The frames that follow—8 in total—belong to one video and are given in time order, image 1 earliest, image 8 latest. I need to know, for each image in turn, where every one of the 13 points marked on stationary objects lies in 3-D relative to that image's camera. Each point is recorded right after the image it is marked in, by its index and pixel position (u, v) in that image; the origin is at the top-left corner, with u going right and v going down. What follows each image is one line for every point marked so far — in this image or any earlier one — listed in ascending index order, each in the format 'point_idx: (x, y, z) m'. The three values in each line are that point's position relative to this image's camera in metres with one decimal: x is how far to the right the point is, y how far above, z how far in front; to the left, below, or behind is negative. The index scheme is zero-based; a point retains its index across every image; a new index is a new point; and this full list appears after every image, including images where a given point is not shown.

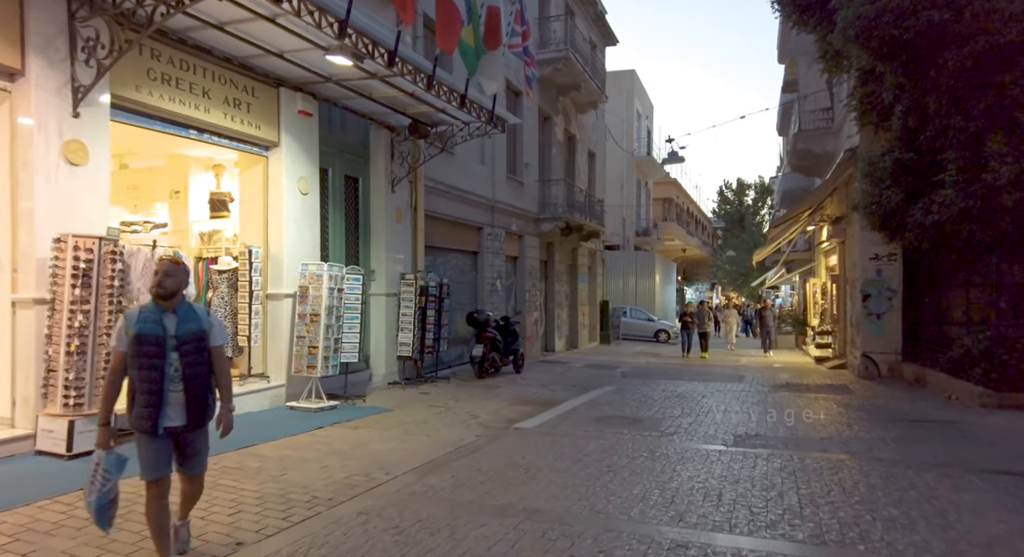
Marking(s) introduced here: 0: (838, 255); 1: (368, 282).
0: (+8.5, +0.6, +18.1) m
1: (-2.4, -0.1, +11.3) m
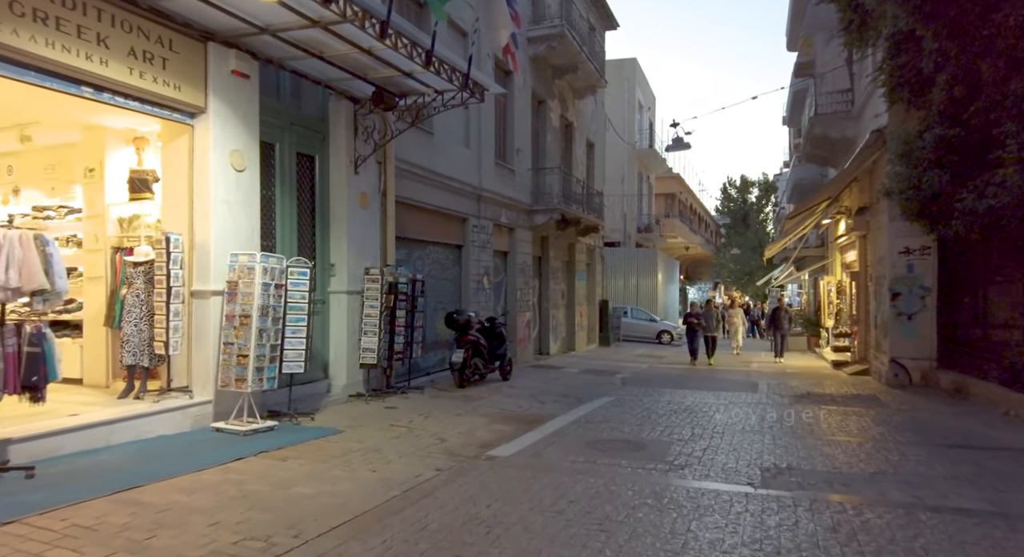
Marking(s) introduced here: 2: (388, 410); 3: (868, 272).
0: (+8.3, +0.7, +16.5) m
1: (-2.6, 0.0, +9.8) m
2: (-1.6, -1.7, +9.0) m
3: (+8.1, +0.1, +15.6) m
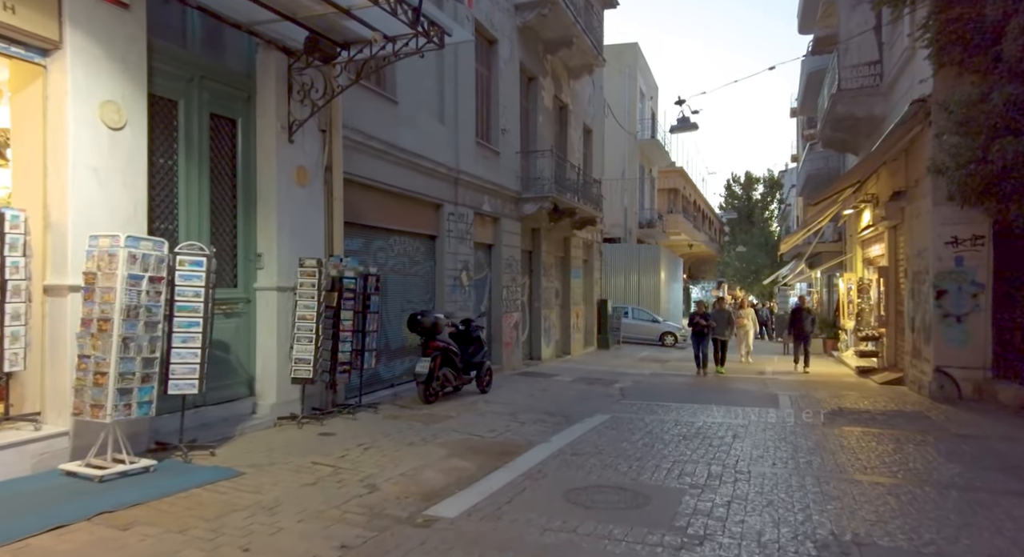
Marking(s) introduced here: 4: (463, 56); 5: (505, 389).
0: (+8.0, +0.8, +14.6) m
1: (-3.0, +0.1, +7.9) m
2: (-2.0, -1.6, +7.1) m
3: (+7.7, +0.2, +13.7) m
4: (-0.9, +4.0, +12.6) m
5: (-0.1, -1.9, +11.7) m
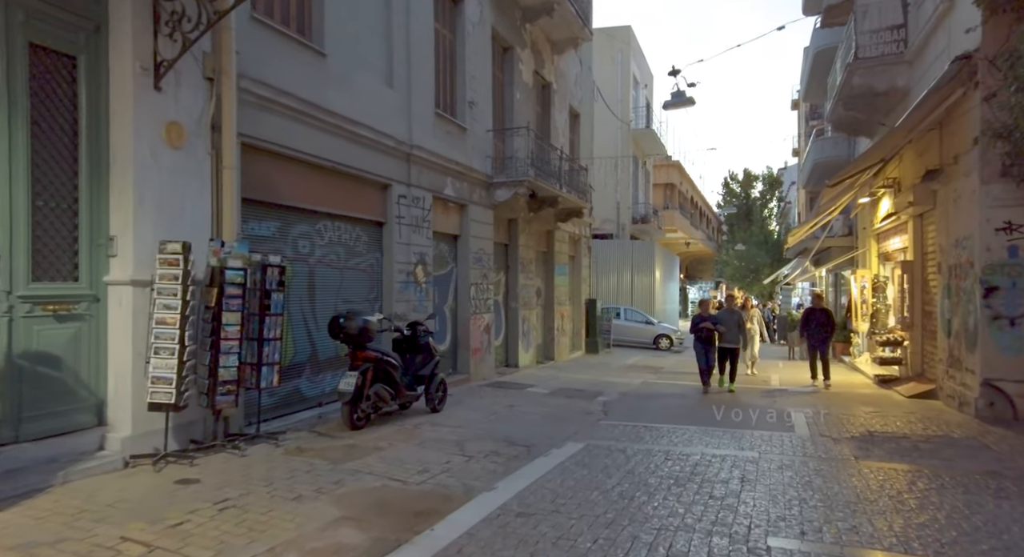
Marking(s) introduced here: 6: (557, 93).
0: (+7.4, +0.8, +12.7) m
1: (-3.5, +0.2, +5.9) m
2: (-2.5, -1.6, +5.2) m
3: (+7.2, +0.3, +11.7) m
4: (-1.5, +4.1, +10.6) m
5: (-0.7, -1.8, +9.8) m
6: (+1.2, +4.9, +18.1) m
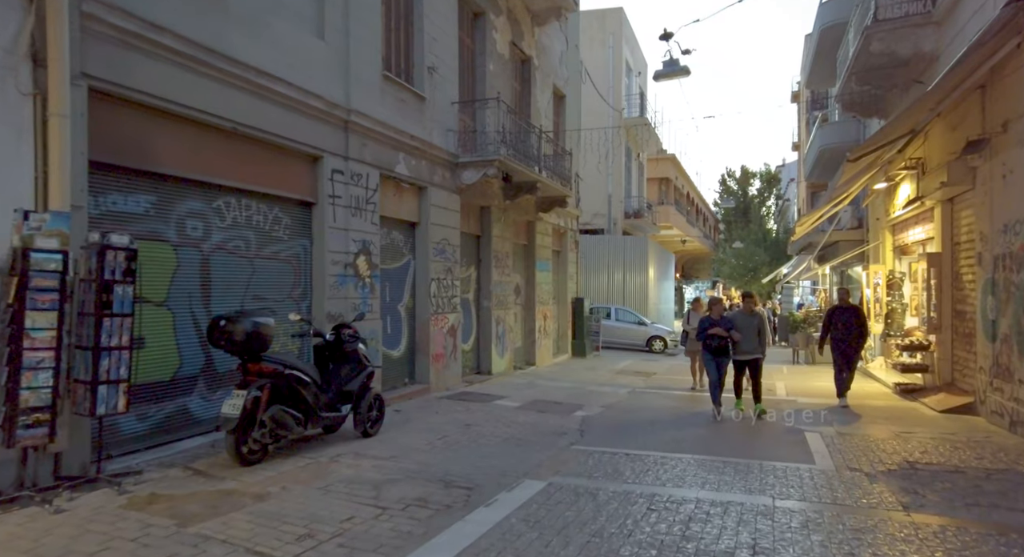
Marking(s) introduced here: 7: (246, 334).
0: (+6.9, +0.9, +11.0) m
1: (-4.0, +0.3, +4.2) m
2: (-3.0, -1.5, +3.4) m
3: (+6.6, +0.4, +10.0) m
4: (-2.0, +4.2, +8.9) m
5: (-1.2, -1.7, +8.0) m
6: (+0.6, +5.0, +16.3) m
7: (-2.2, -0.5, +5.7) m
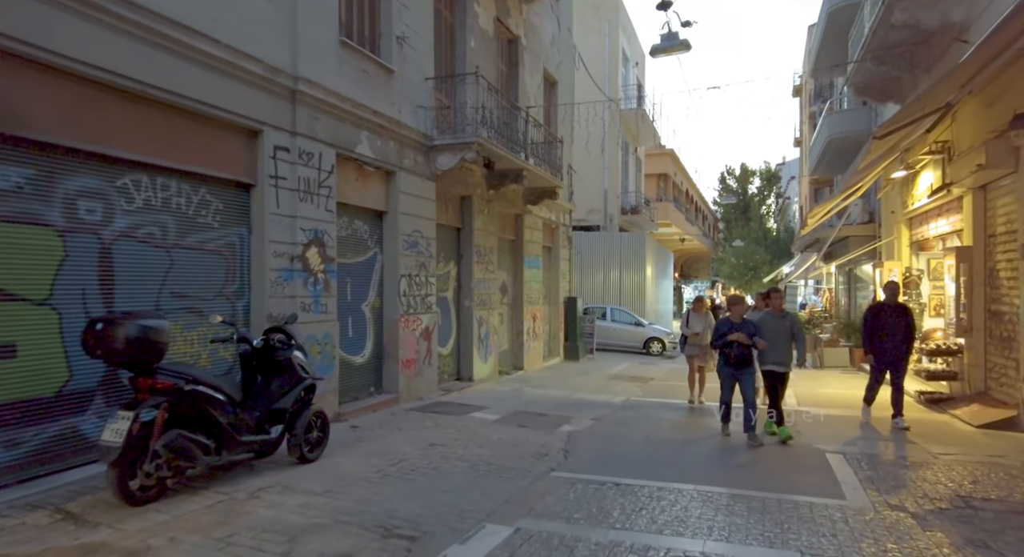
0: (+6.6, +1.0, +9.8) m
1: (-4.3, +0.3, +2.9) m
2: (-3.3, -1.4, +2.2) m
3: (+6.4, +0.4, +8.8) m
4: (-2.3, +4.3, +7.7) m
5: (-1.5, -1.7, +6.8) m
6: (+0.3, +5.0, +15.1) m
7: (-2.5, -0.4, +4.5) m
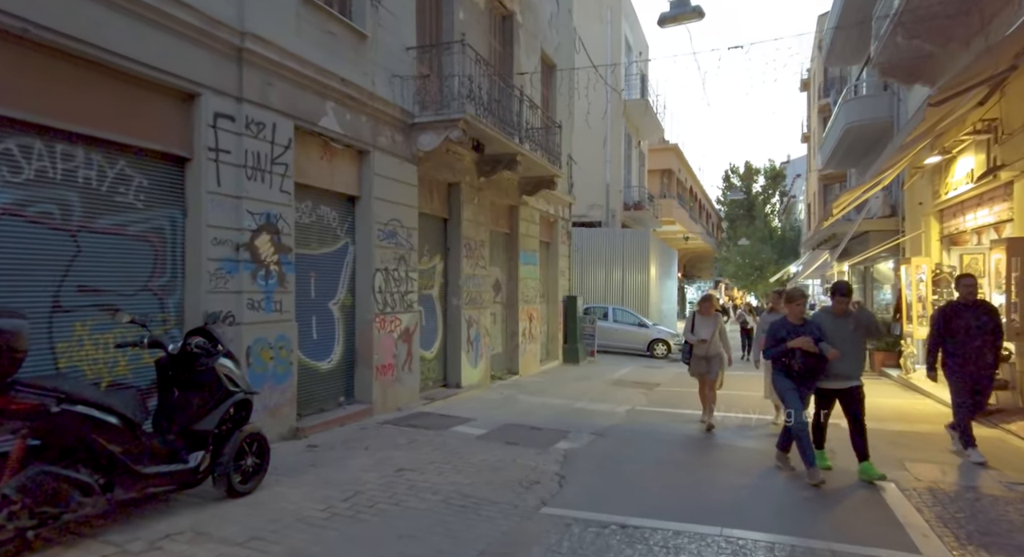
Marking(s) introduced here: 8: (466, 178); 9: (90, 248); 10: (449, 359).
0: (+6.4, +1.0, +8.6) m
1: (-4.4, +0.4, +1.8) m
2: (-3.4, -1.3, +1.1) m
3: (+6.2, +0.5, +7.6) m
4: (-2.4, +4.3, +6.5) m
5: (-1.6, -1.6, +5.7) m
6: (+0.2, +5.1, +14.0) m
7: (-2.6, -0.3, +3.4) m
8: (-0.8, +1.6, +11.1) m
9: (-3.2, +0.2, +5.2) m
10: (-1.0, -1.3, +11.0) m
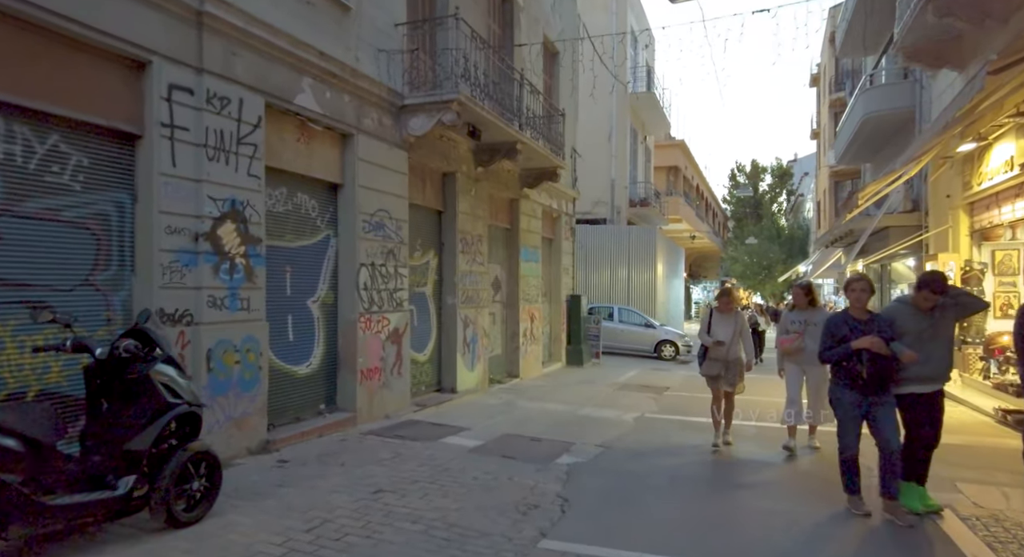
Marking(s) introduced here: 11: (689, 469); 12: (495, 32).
0: (+6.4, +1.1, +7.8) m
1: (-4.5, +0.4, +1.1) m
2: (-3.5, -1.3, +0.3) m
3: (+6.2, +0.5, +6.9) m
4: (-2.4, +4.4, +5.7) m
5: (-1.7, -1.5, +4.9) m
6: (+0.2, +5.1, +13.2) m
7: (-2.7, -0.3, +2.6) m
8: (-0.8, +1.7, +10.4) m
9: (-3.2, +0.3, +4.5) m
10: (-1.0, -1.2, +10.3) m
11: (+1.6, -1.7, +6.2) m
12: (-0.3, +4.3, +12.0) m
